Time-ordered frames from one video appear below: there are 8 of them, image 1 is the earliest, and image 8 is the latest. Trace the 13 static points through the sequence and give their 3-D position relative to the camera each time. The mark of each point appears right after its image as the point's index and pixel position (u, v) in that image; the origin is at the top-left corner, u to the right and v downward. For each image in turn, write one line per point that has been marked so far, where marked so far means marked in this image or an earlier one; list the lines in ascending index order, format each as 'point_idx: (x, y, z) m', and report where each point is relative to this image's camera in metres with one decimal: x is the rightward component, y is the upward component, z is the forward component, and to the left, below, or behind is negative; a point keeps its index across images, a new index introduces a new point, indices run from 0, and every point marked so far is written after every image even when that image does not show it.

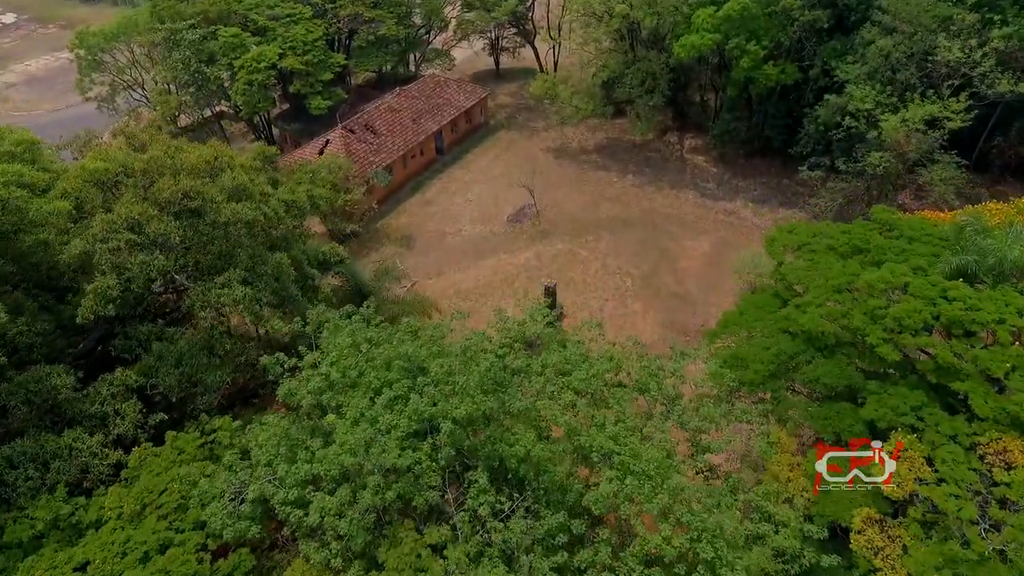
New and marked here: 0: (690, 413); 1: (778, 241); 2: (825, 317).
0: (+3.5, -2.4, +12.4) m
1: (+6.5, +1.1, +15.3) m
2: (+6.3, -0.6, +12.6) m
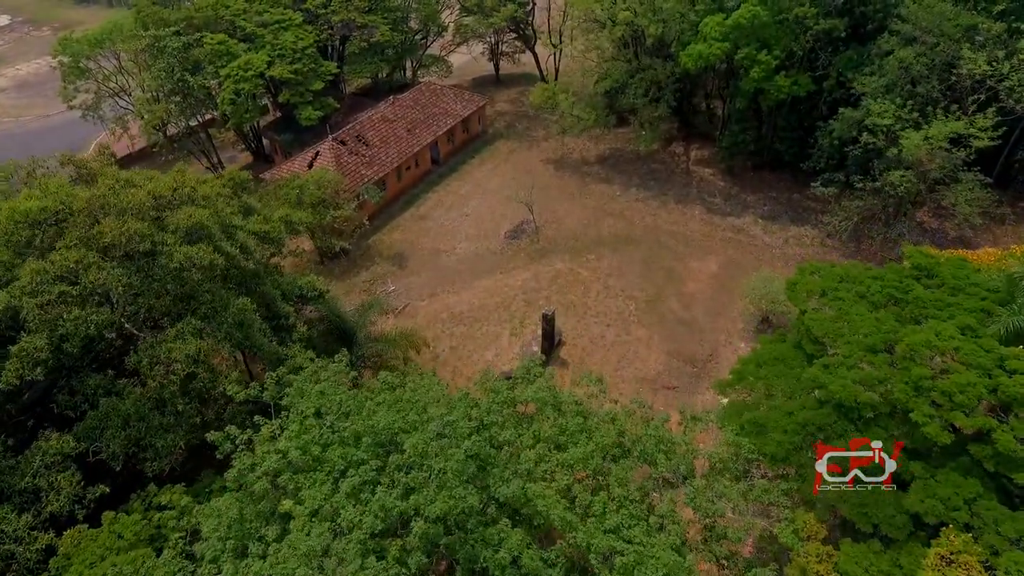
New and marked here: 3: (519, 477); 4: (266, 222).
0: (+3.3, -3.4, +10.8) m
1: (+6.3, +0.1, +13.7) m
2: (+6.1, -1.7, +11.0) m
3: (+0.1, -3.1, +10.2) m
4: (-7.0, +1.9, +17.8) m
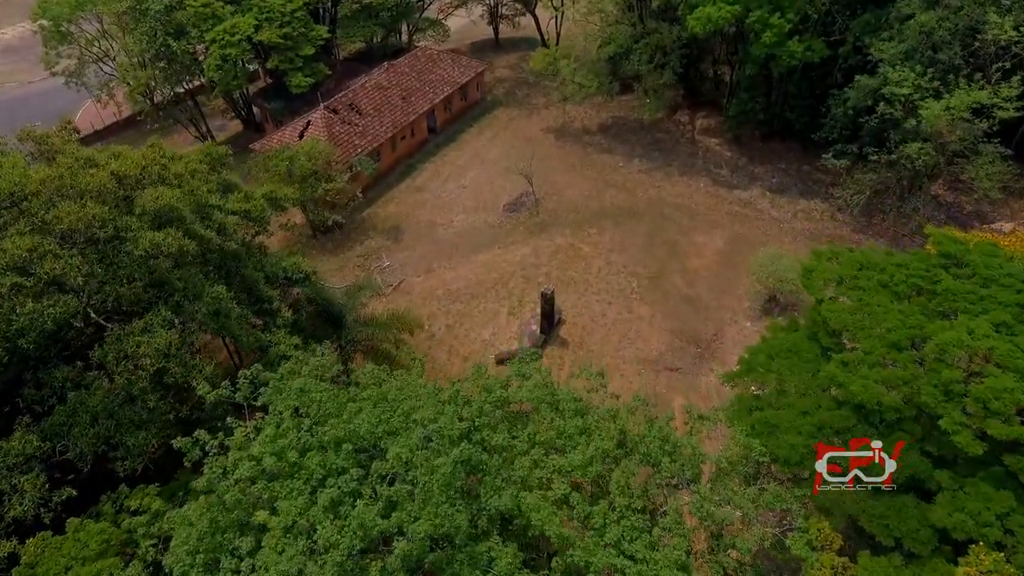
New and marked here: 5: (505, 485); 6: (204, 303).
0: (+3.2, -3.3, +10.1) m
1: (+6.2, +0.3, +12.7) m
2: (+6.0, -1.5, +10.1) m
3: (0.0, -3.0, +9.5) m
4: (-7.1, +2.4, +16.8) m
5: (-0.1, -3.0, +9.4) m
6: (-6.1, -0.3, +12.4) m
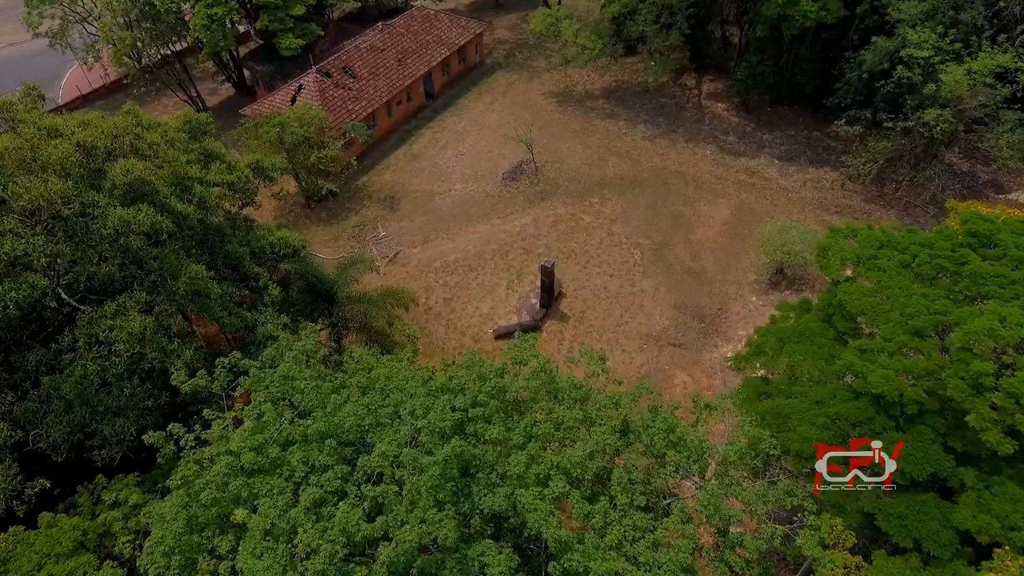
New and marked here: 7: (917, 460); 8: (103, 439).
0: (+3.1, -3.0, +9.5) m
1: (+6.1, +0.7, +12.0) m
2: (+5.9, -1.3, +9.5) m
3: (-0.1, -2.8, +8.9) m
4: (-7.2, +3.0, +16.0) m
5: (-0.2, -2.8, +8.8) m
6: (-6.1, +0.1, +11.7) m
7: (+6.3, -2.8, +9.6) m
8: (-7.0, -2.6, +10.7) m
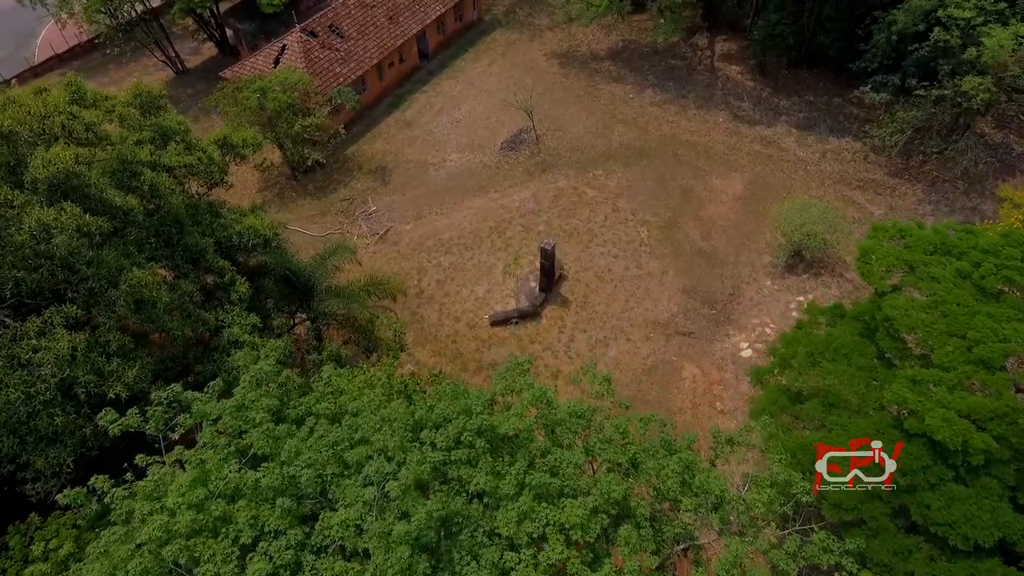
0: (+3.0, -3.3, +8.1) m
1: (+6.0, +0.6, +10.4) m
2: (+5.8, -1.6, +8.0) m
3: (-0.2, -3.1, +7.5) m
4: (-7.3, +3.1, +14.2) m
5: (-0.3, -3.1, +7.5) m
6: (-6.3, -0.1, +10.1) m
7: (+6.1, -3.1, +8.2) m
8: (-7.2, -2.8, +9.4) m
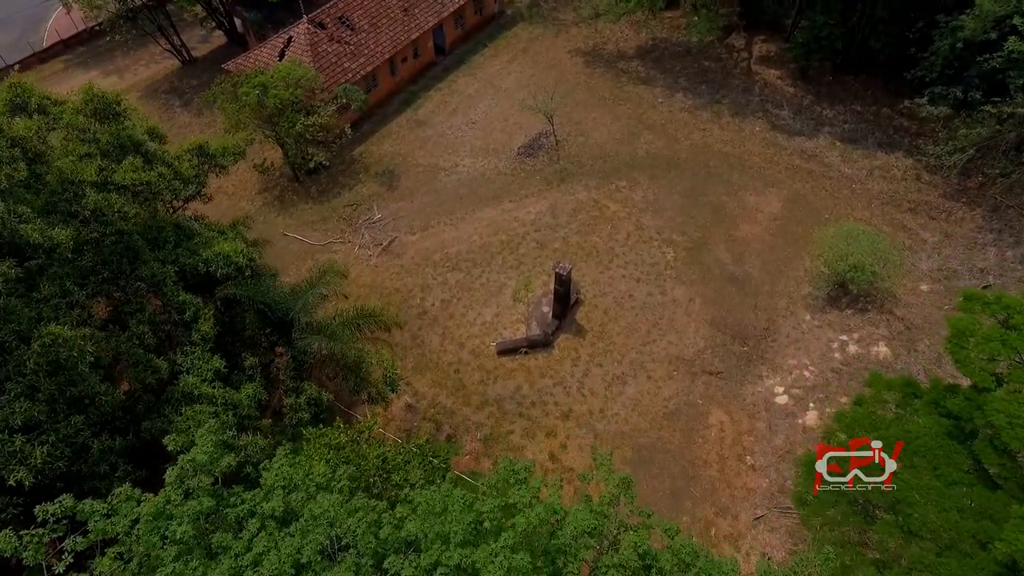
0: (+2.8, -4.4, +6.1) m
1: (+6.0, -0.6, +8.2) m
2: (+5.7, -2.8, +5.9) m
3: (-0.4, -4.1, +5.6) m
4: (-7.0, +2.5, +12.4) m
5: (-0.5, -4.1, +5.5) m
6: (-6.3, -0.8, +8.3) m
7: (+6.0, -4.3, +6.0) m
8: (-7.3, -3.5, +7.6) m
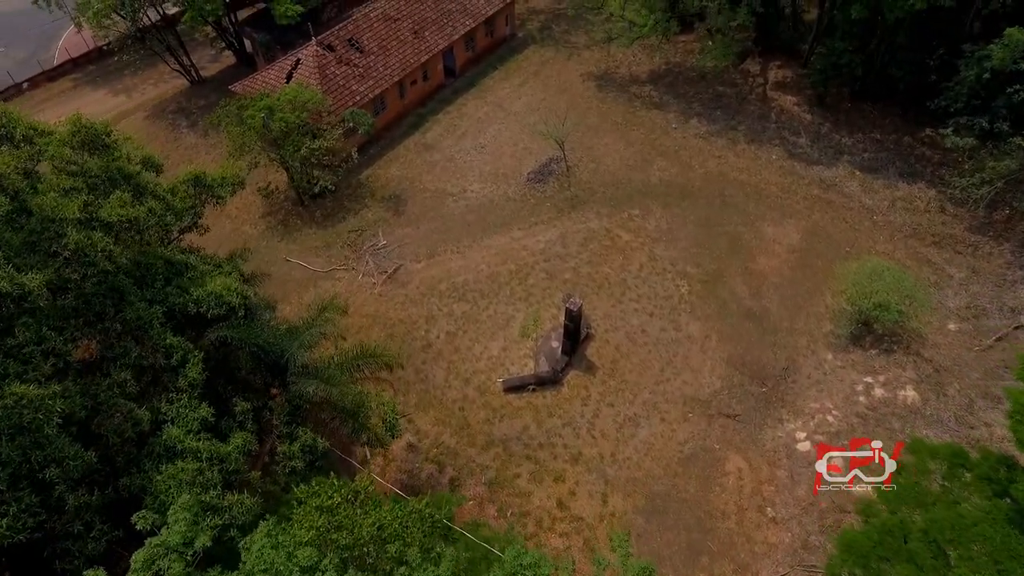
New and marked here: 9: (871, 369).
0: (+2.8, -5.1, +5.2) m
1: (+6.1, -1.4, +7.3) m
2: (+5.7, -3.5, +4.9) m
3: (-0.4, -4.8, +4.7) m
4: (-6.8, +1.7, +11.8) m
5: (-0.5, -4.7, +4.7) m
6: (-6.2, -1.5, +7.6) m
7: (+6.0, -5.0, +5.1) m
8: (-7.2, -4.1, +6.8) m
9: (+10.6, -2.4, +18.4) m
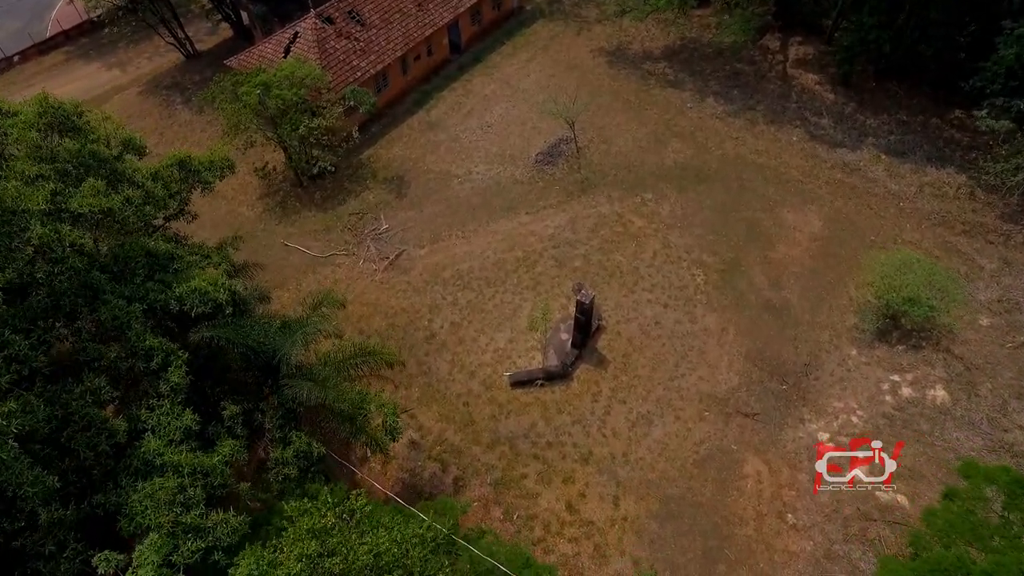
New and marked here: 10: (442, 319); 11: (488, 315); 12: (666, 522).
0: (+2.9, -5.4, +4.4) m
1: (+6.3, -1.6, +6.4) m
2: (+5.8, -3.8, +4.1) m
3: (-0.3, -5.0, +3.9) m
4: (-6.7, +1.8, +10.8) m
5: (-0.4, -4.9, +3.9) m
6: (-6.0, -1.5, +6.7) m
7: (+6.1, -5.3, +4.3) m
8: (-7.1, -4.2, +6.1) m
9: (+10.8, -2.2, +17.4) m
10: (-2.2, -1.0, +19.4) m
11: (-0.8, -0.9, +19.4) m
12: (+3.8, -5.7, +15.2) m
